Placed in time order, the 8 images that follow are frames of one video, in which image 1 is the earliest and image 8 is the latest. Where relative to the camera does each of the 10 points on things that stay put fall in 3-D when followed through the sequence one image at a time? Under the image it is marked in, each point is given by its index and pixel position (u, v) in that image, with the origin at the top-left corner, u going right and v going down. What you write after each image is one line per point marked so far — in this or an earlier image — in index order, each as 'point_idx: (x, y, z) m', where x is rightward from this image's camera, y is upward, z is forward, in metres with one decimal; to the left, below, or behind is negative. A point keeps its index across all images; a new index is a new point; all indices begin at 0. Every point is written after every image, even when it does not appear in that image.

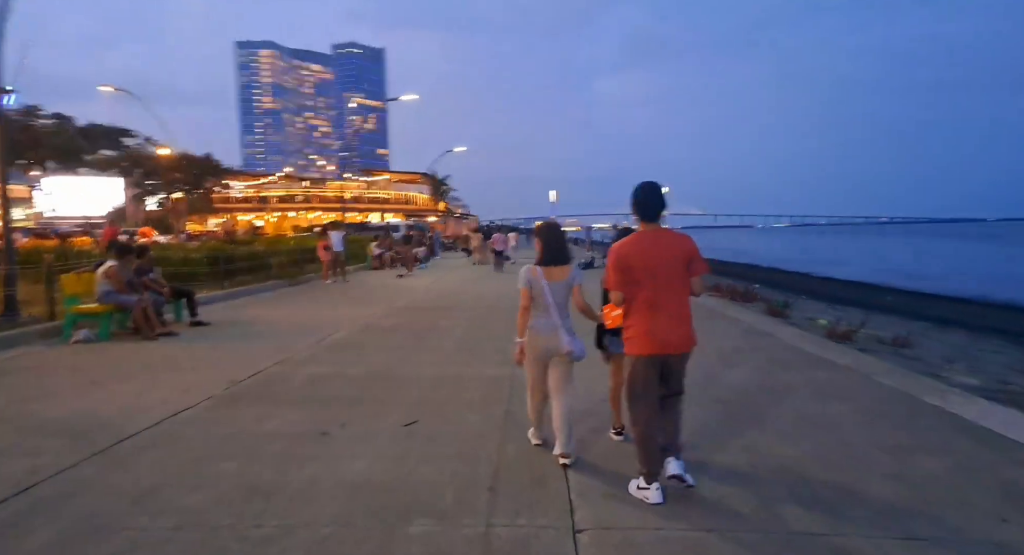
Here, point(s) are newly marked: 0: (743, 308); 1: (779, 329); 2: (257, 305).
0: (+5.8, -0.8, +14.4) m
1: (+5.3, -1.0, +11.3) m
2: (-6.2, -0.7, +13.7) m
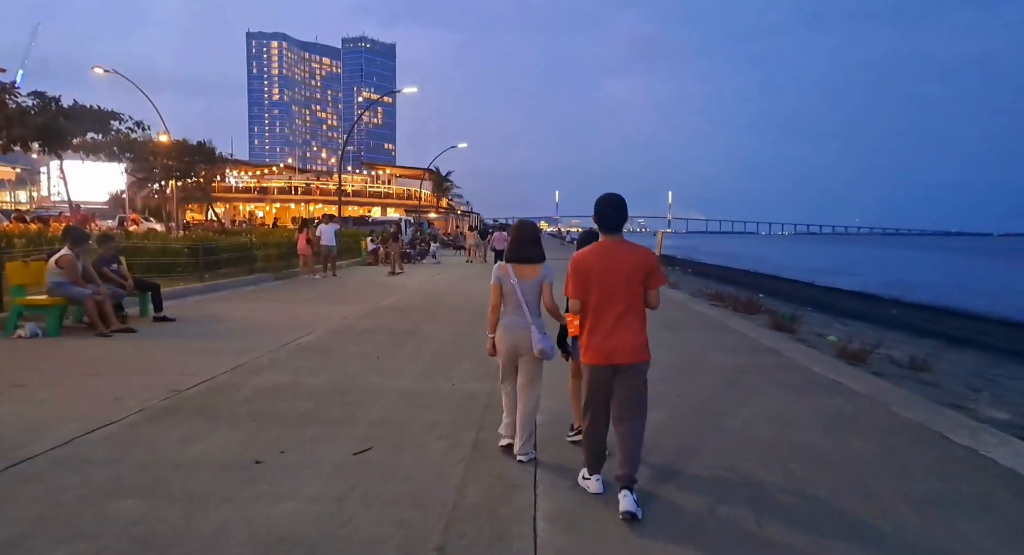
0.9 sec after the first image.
0: (+5.6, -1.0, +13.6) m
1: (+5.0, -1.3, +10.5) m
2: (-6.4, -0.5, +13.0) m
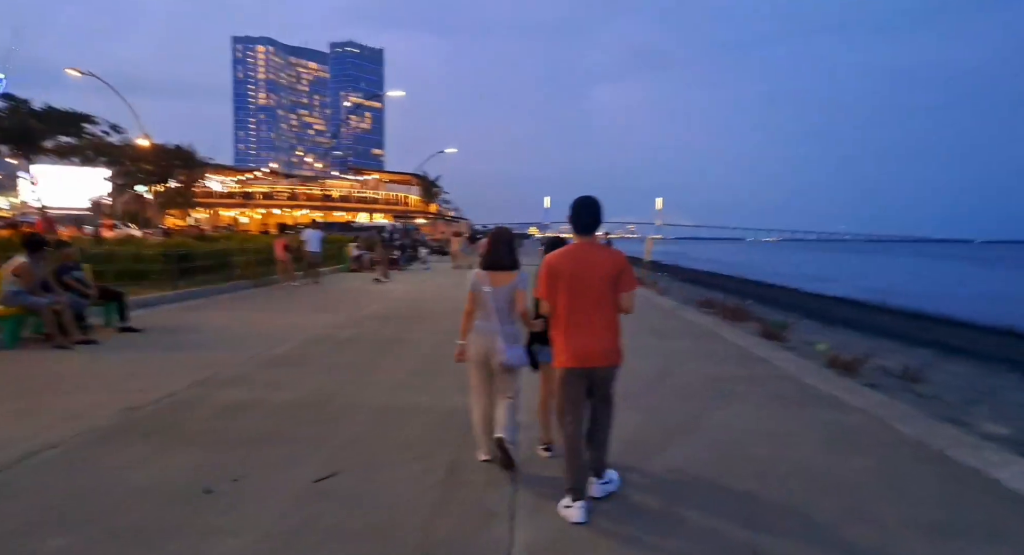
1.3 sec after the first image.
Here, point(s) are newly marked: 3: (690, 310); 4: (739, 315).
0: (+5.2, -1.2, +13.4) m
1: (+4.7, -1.4, +10.3) m
2: (-6.7, -0.7, +12.6) m
3: (+5.1, -0.9, +16.3) m
4: (+6.1, -1.0, +15.5) m
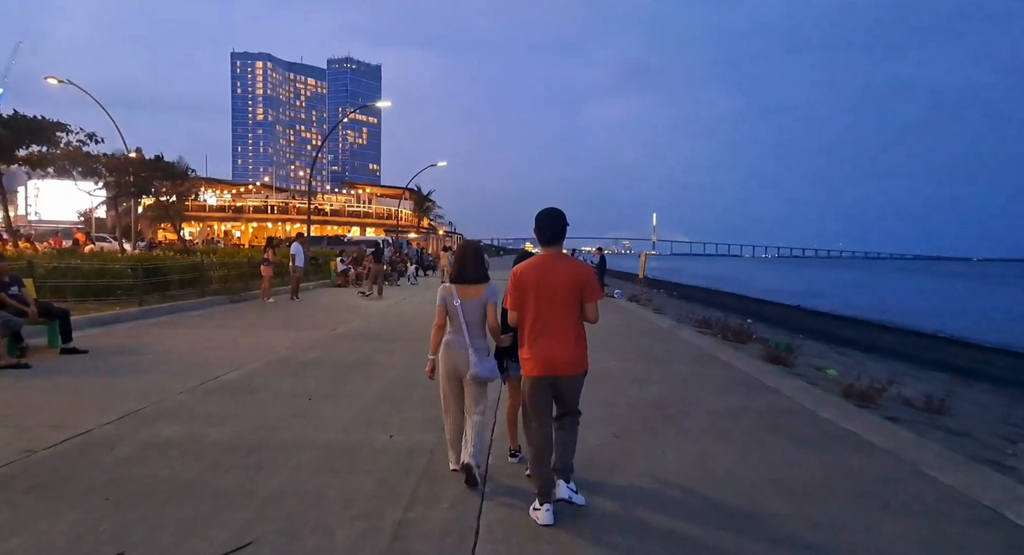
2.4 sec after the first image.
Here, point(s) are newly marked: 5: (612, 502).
0: (+4.9, -1.6, +12.6) m
1: (+4.5, -1.7, +9.5) m
2: (-7.0, -1.0, +11.7) m
3: (+4.8, -1.4, +15.5) m
4: (+5.8, -1.5, +14.7) m
5: (+0.8, -1.8, +4.5) m
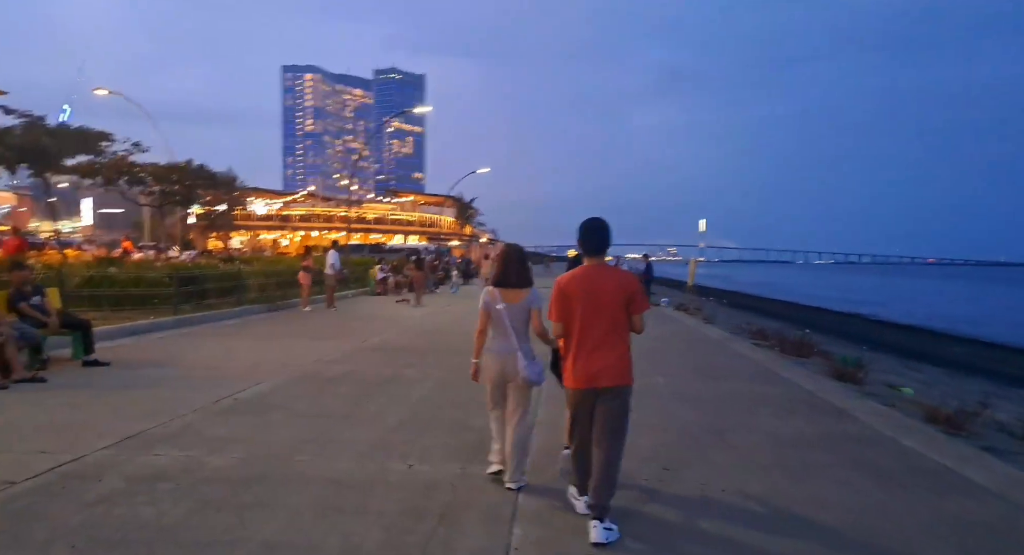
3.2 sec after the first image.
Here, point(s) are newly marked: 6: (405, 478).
0: (+5.7, -1.8, +11.5) m
1: (+5.0, -1.8, +8.4) m
2: (-6.2, -1.2, +11.5) m
3: (+5.8, -1.6, +14.4) m
4: (+6.8, -1.7, +13.5) m
5: (+1.0, -1.8, +3.7) m
6: (-0.9, -1.7, +4.8) m
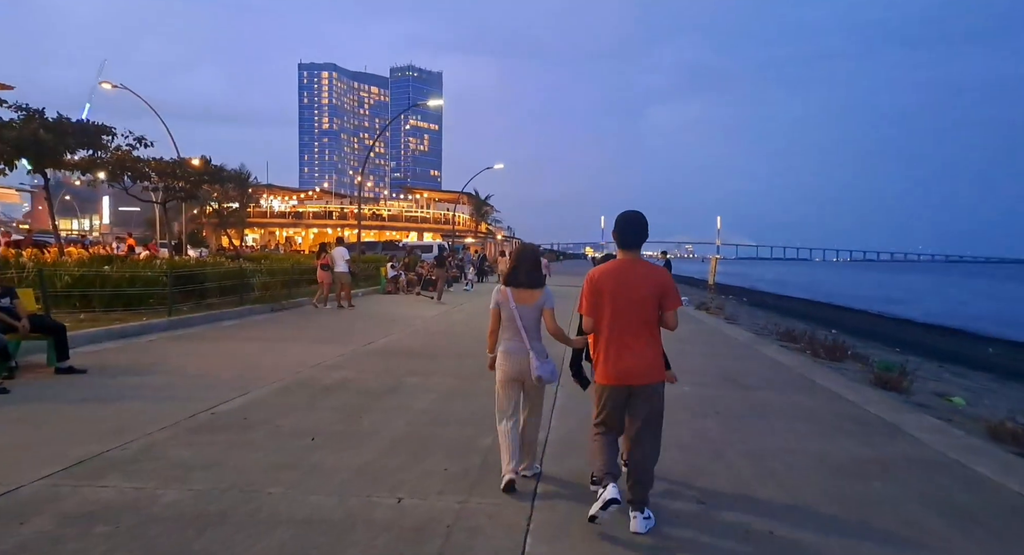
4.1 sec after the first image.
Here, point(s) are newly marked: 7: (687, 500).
0: (+5.9, -1.7, +10.5) m
1: (+5.2, -1.8, +7.5) m
2: (-6.0, -1.2, +10.9) m
3: (+6.1, -1.6, +13.5) m
4: (+7.0, -1.6, +12.5) m
5: (+1.0, -1.9, +2.9) m
6: (-0.8, -1.7, +4.1) m
7: (+1.4, -1.9, +4.7) m
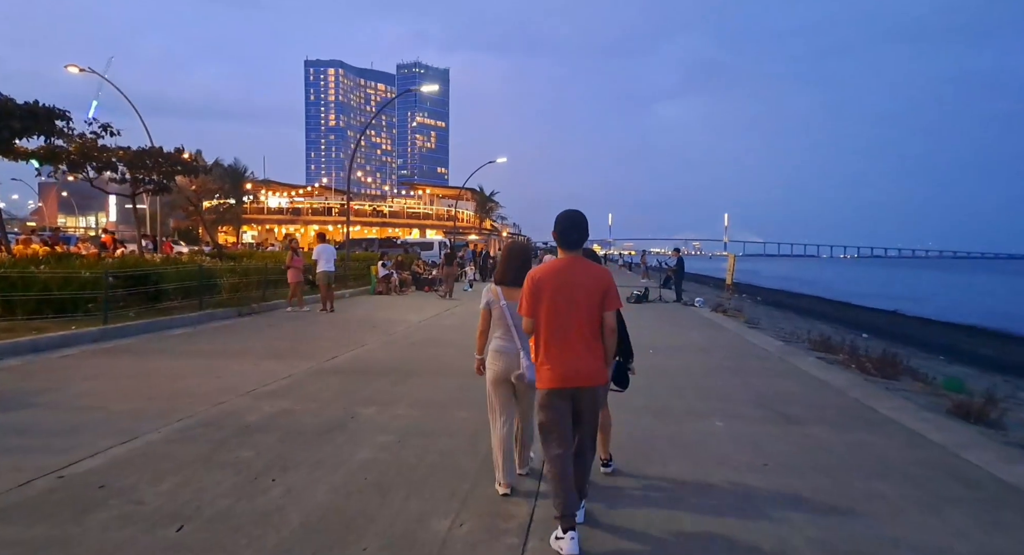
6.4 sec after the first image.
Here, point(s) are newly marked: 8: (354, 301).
0: (+5.8, -1.8, +8.6) m
1: (+5.0, -1.9, +5.6) m
2: (-6.2, -1.2, +9.1) m
3: (+6.0, -1.6, +11.6) m
4: (+6.9, -1.7, +10.6) m
5: (+0.7, -1.9, +1.0) m
6: (-1.1, -1.7, +2.2) m
7: (+1.2, -1.9, +2.9) m
8: (-5.4, -0.8, +20.0) m
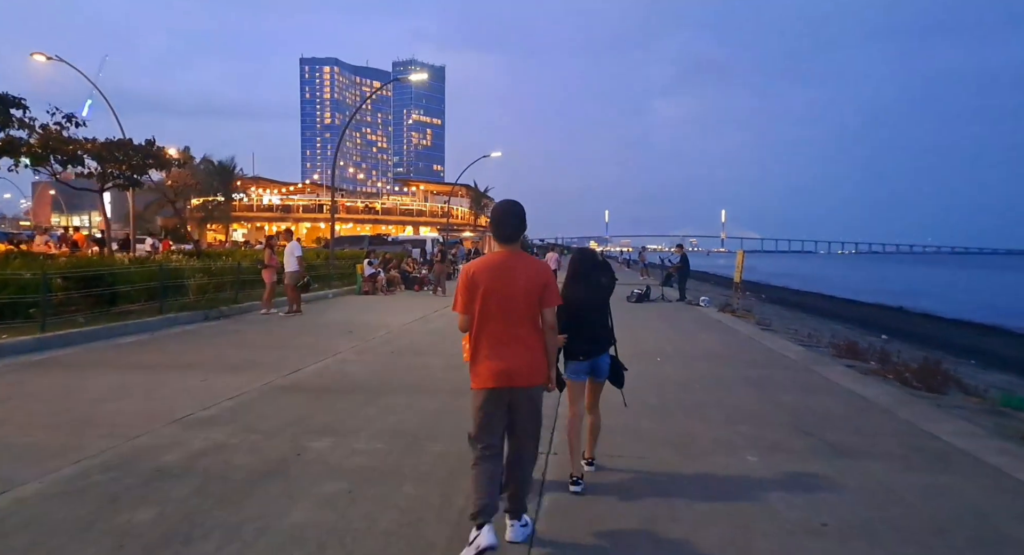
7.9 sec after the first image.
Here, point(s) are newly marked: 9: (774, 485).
0: (+5.7, -1.8, +7.4) m
1: (+4.8, -1.9, +4.4) m
2: (-6.3, -1.2, +7.9) m
3: (+5.9, -1.6, +10.4) m
4: (+6.8, -1.6, +9.4) m
5: (+0.6, -2.0, -0.2) m
6: (-1.2, -1.8, +1.0) m
7: (+1.1, -2.0, +1.7) m
8: (-5.5, -0.8, +18.8) m
9: (+2.2, -1.9, +4.9) m
